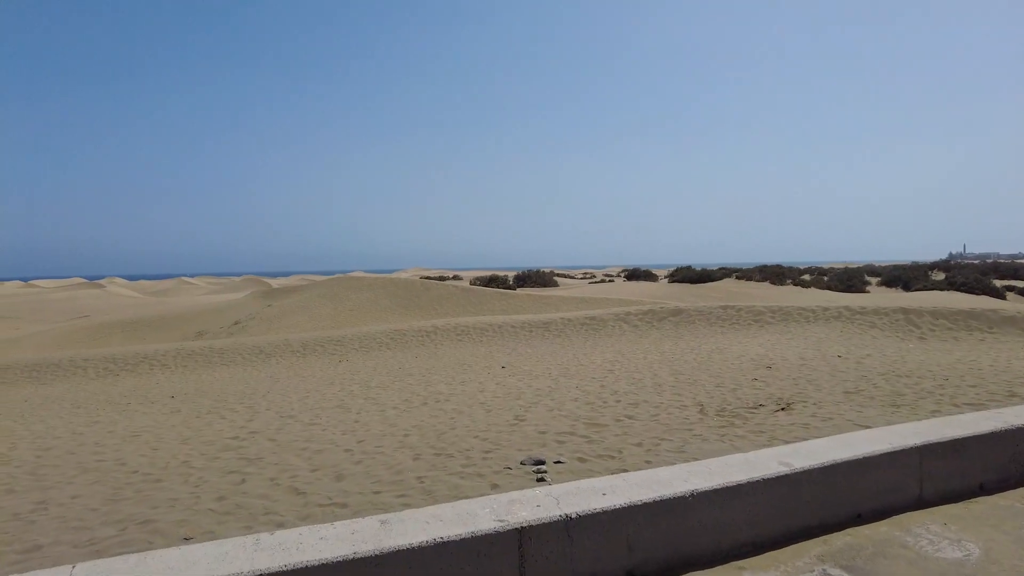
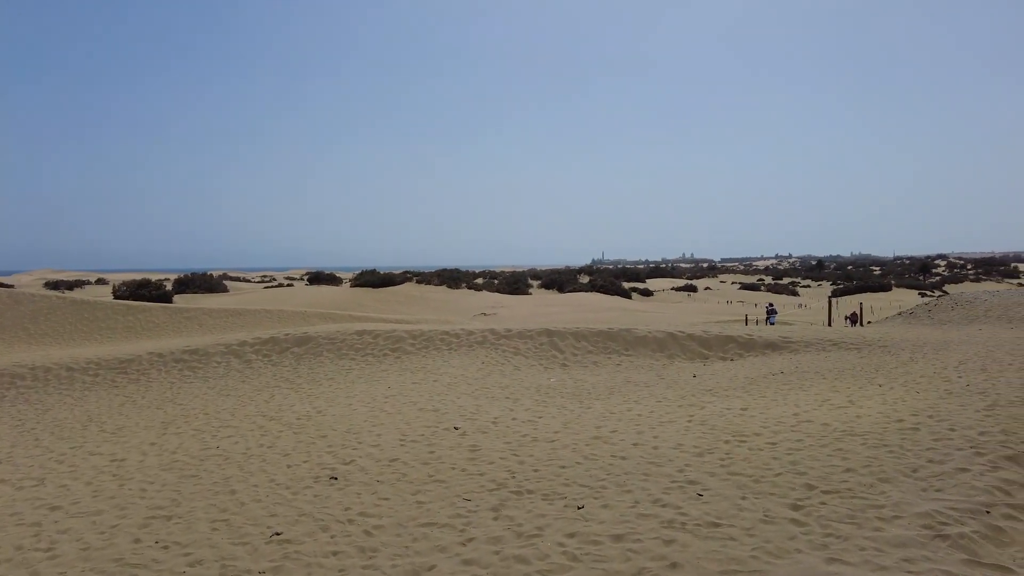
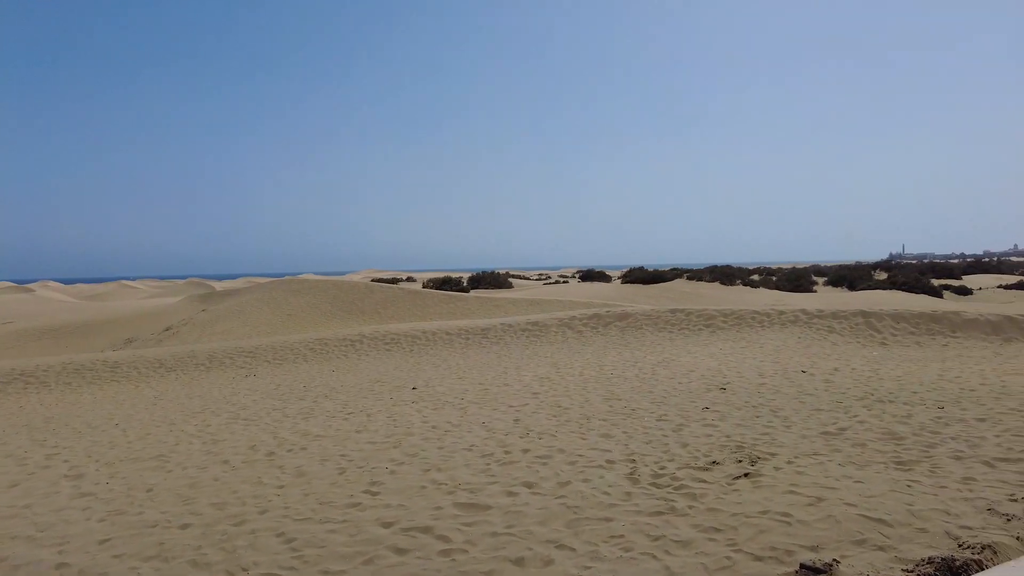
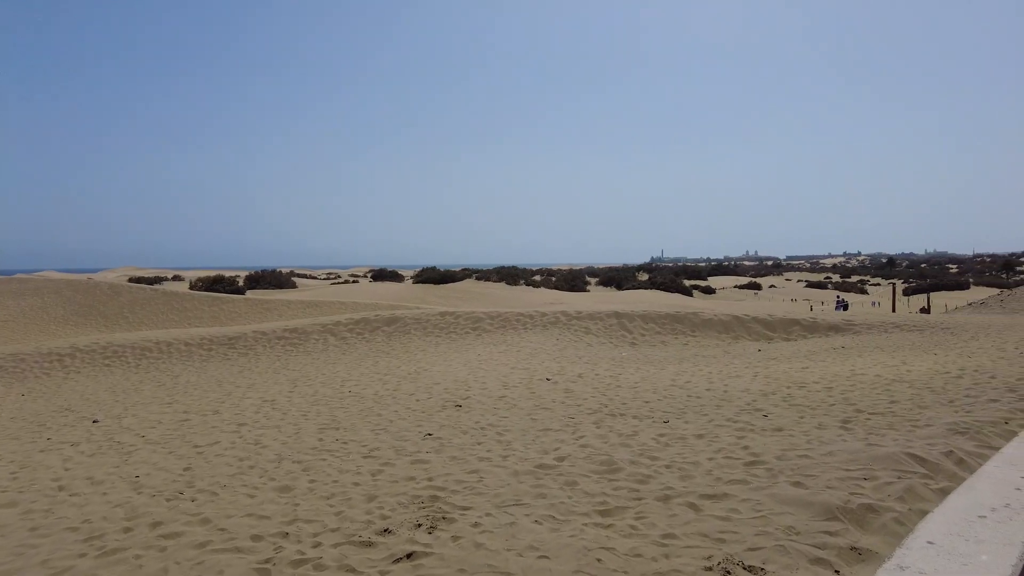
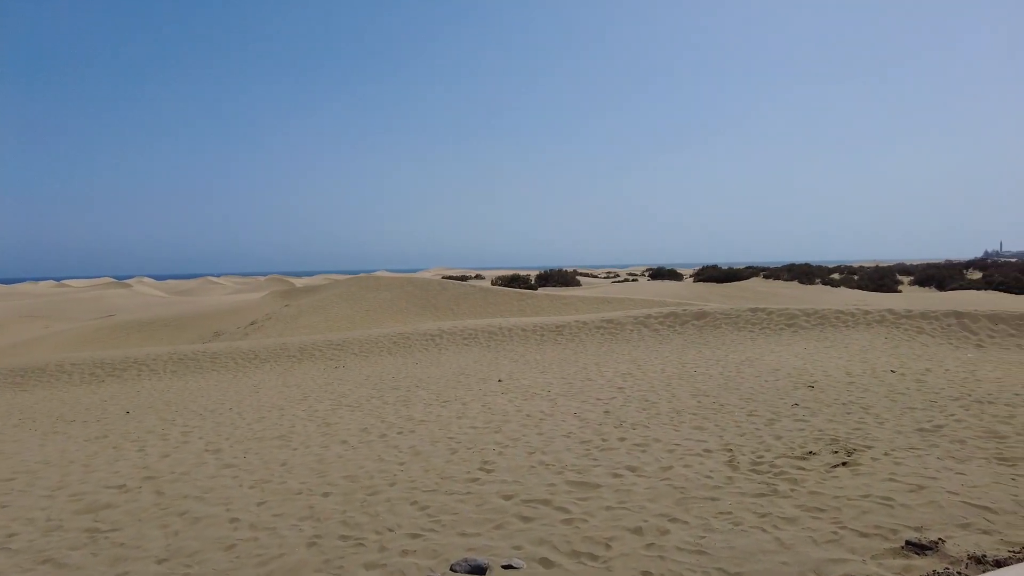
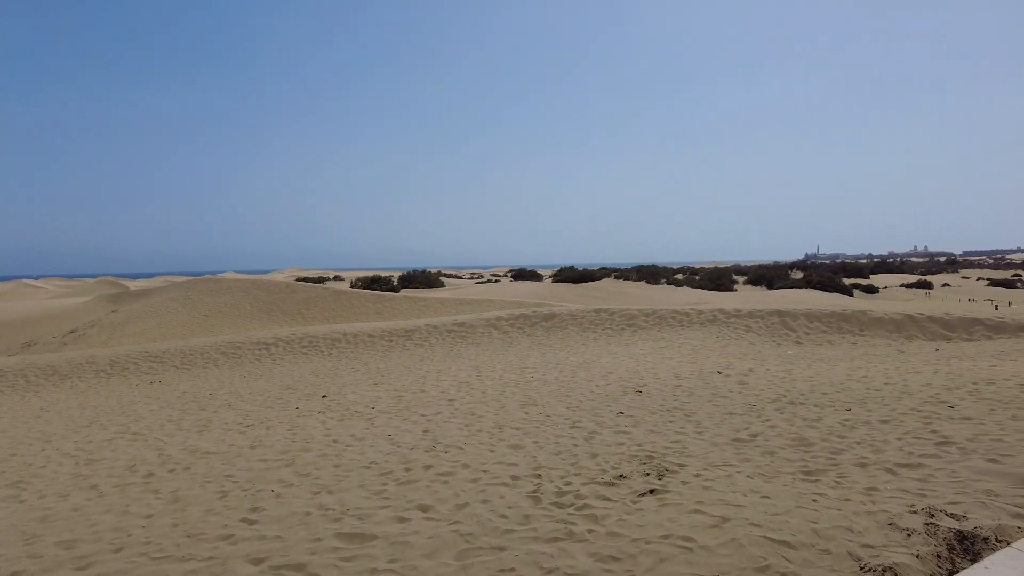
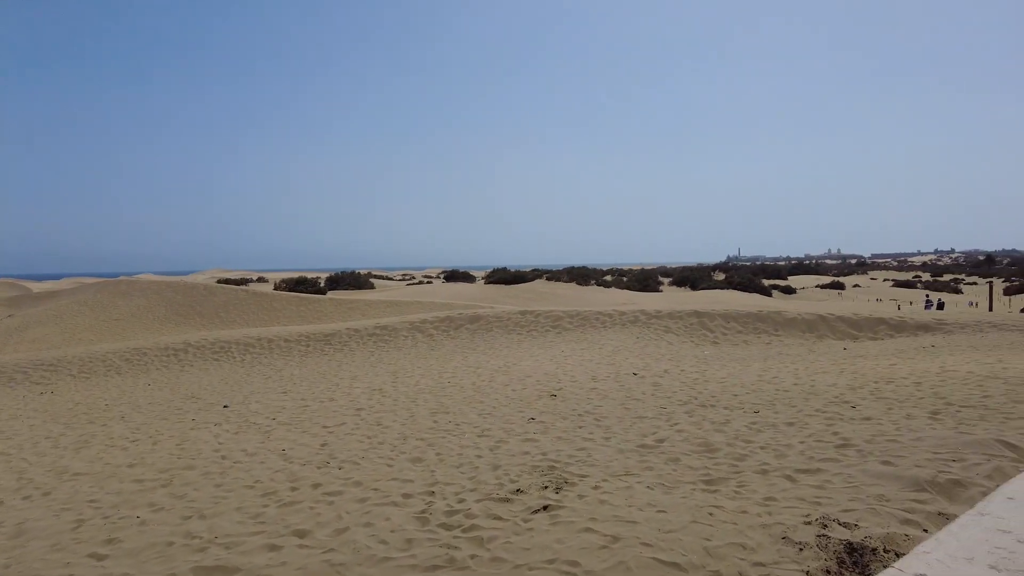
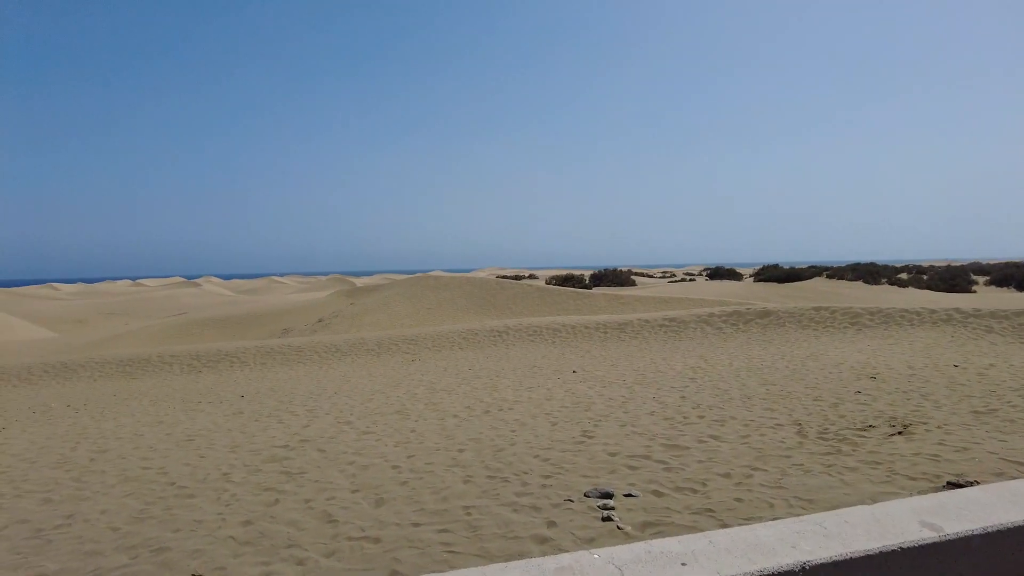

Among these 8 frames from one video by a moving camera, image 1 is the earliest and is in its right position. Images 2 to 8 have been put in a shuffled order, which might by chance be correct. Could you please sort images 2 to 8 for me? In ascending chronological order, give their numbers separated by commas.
8, 5, 3, 6, 7, 4, 2
